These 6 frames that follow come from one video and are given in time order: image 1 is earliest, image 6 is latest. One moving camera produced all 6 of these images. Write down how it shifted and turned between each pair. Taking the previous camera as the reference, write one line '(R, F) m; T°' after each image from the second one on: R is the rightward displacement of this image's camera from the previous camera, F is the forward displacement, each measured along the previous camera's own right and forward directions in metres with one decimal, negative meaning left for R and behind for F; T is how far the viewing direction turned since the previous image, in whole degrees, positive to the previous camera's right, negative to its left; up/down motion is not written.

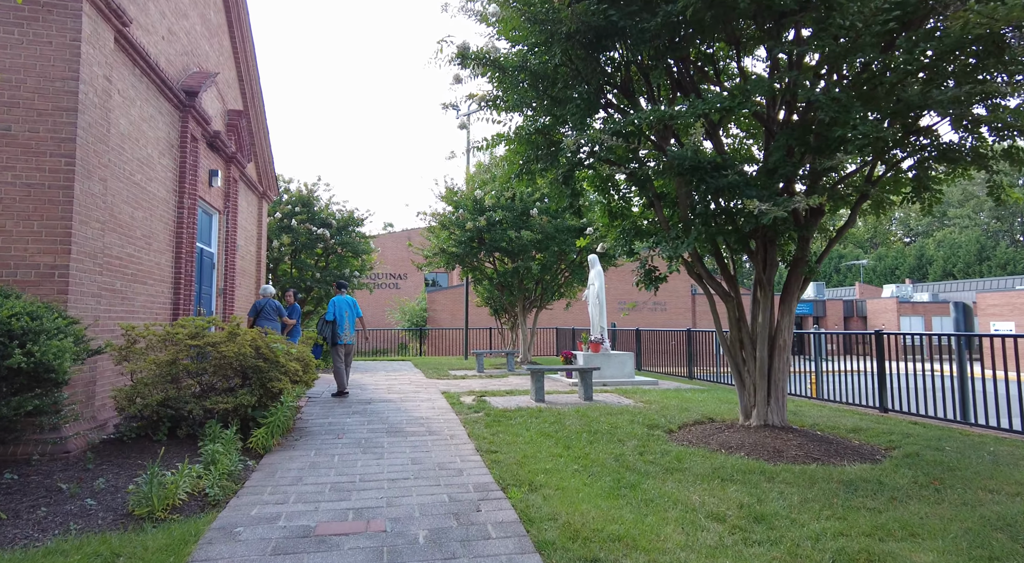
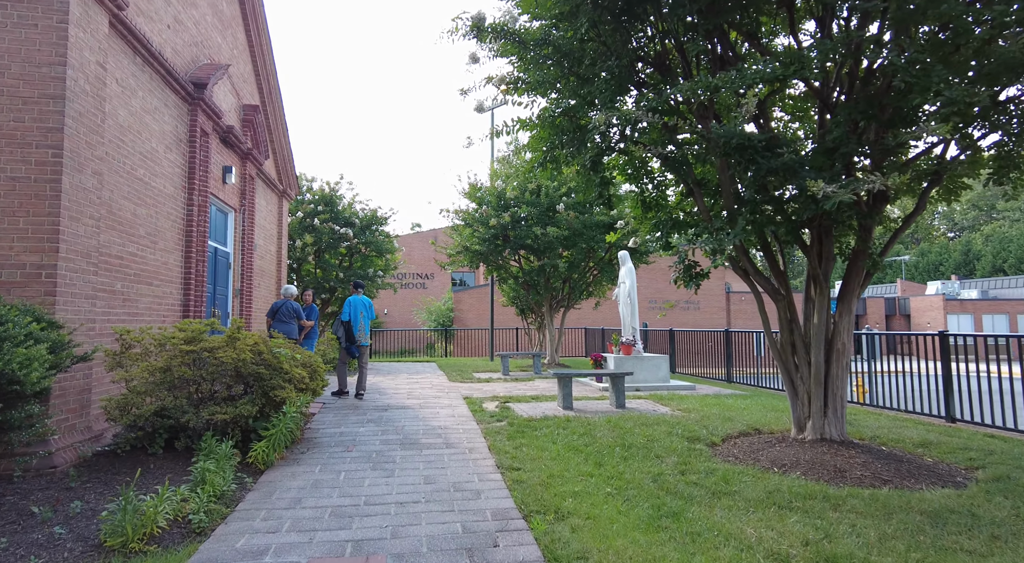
(0.0, +0.6) m; -3°
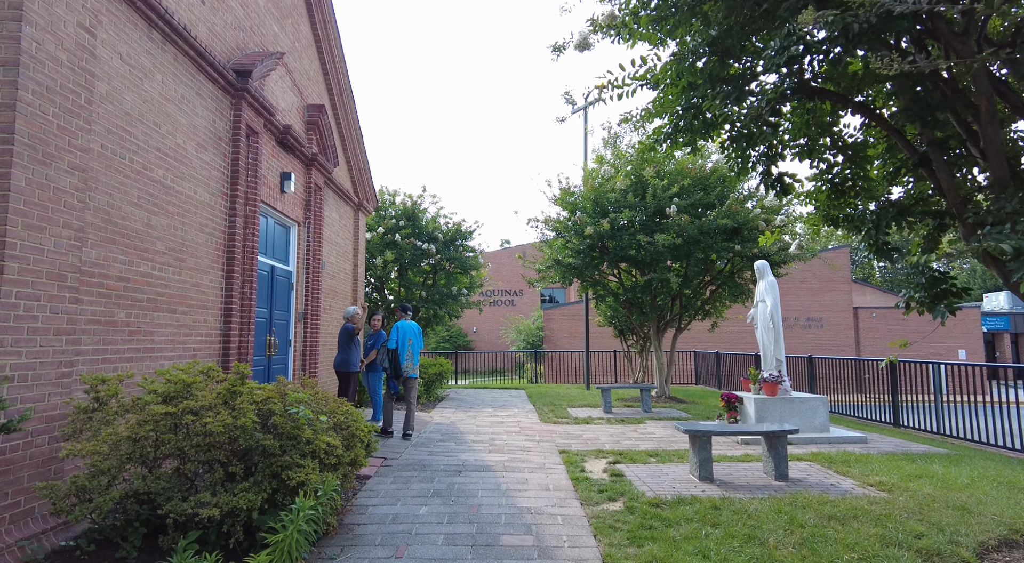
(-0.2, +1.9) m; -9°
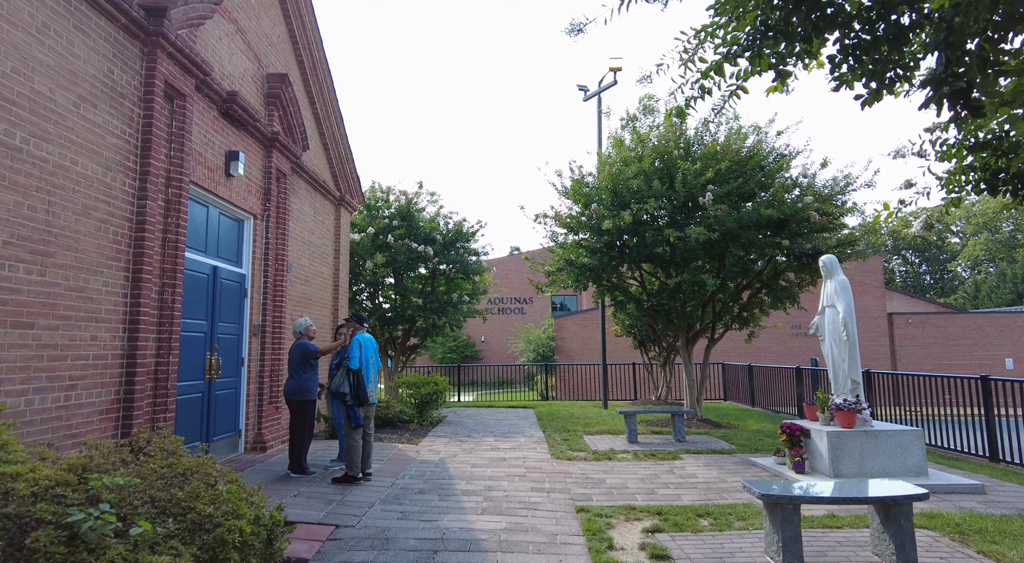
(+0.1, +1.8) m; -1°
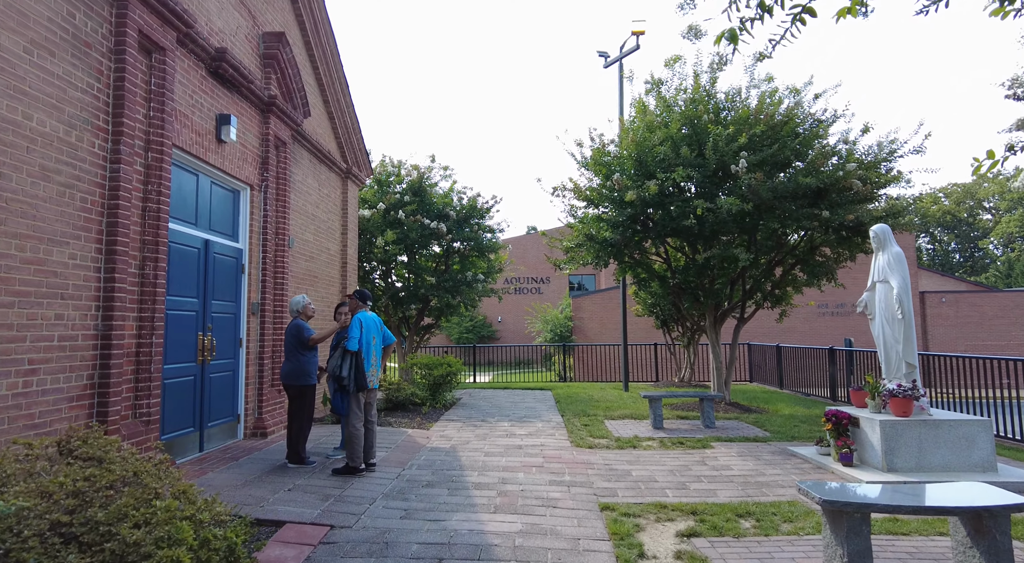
(0.0, +0.6) m; -2°
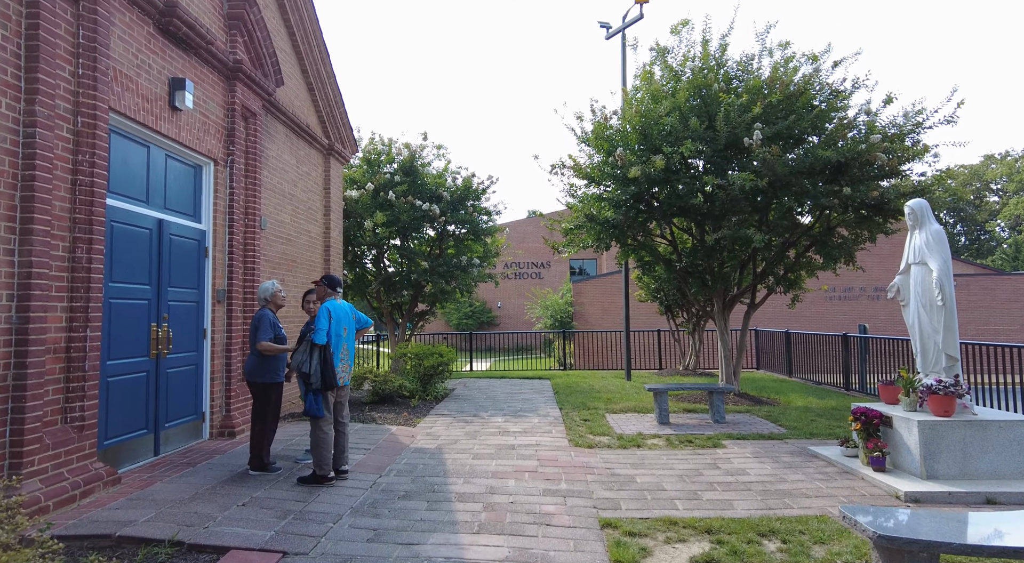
(+0.1, +0.7) m; 0°
